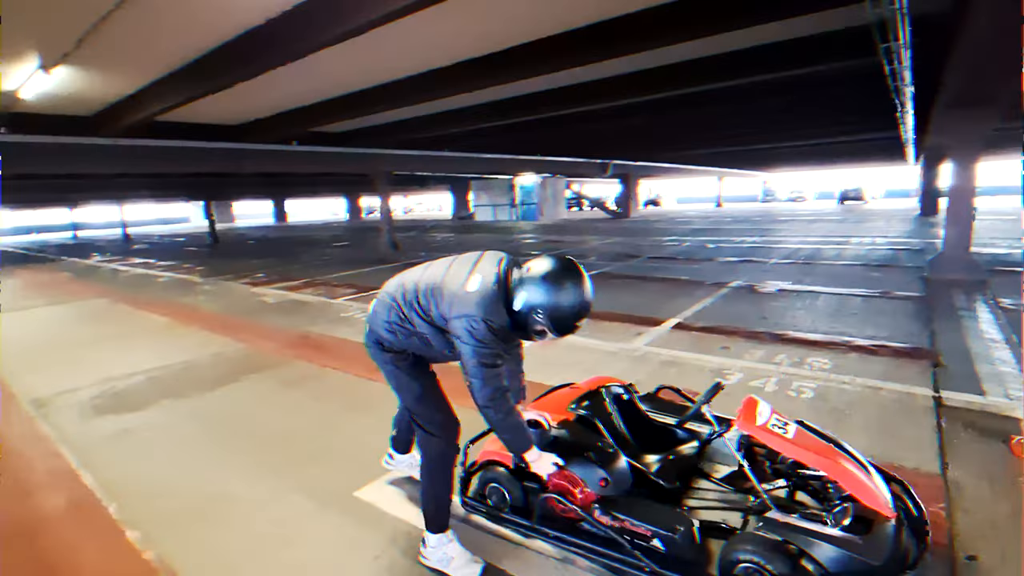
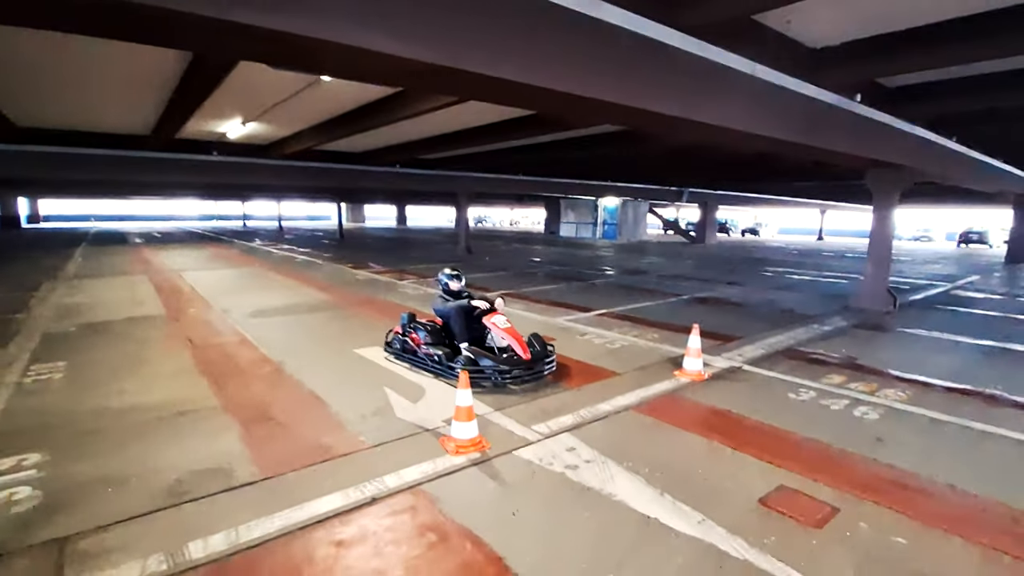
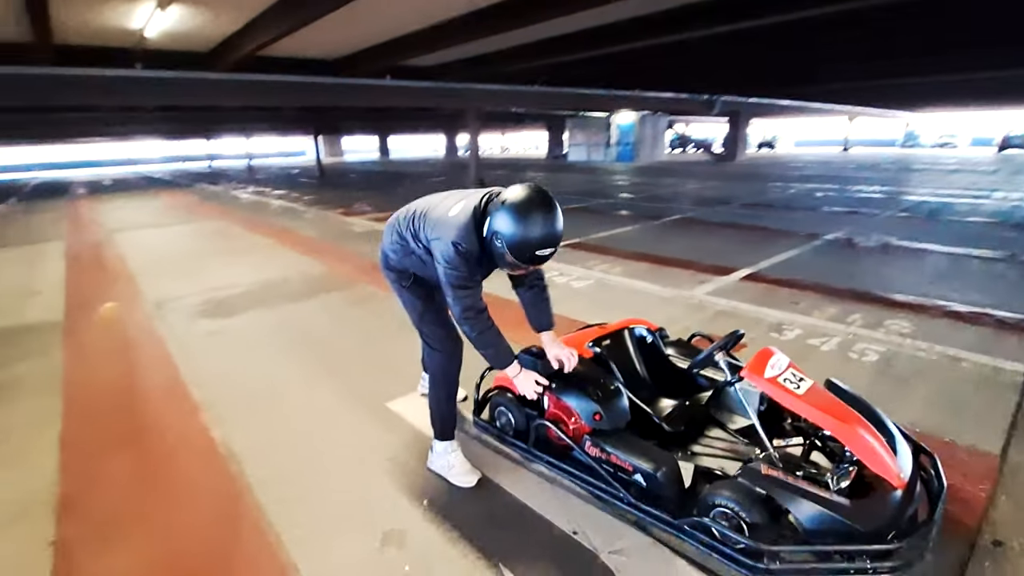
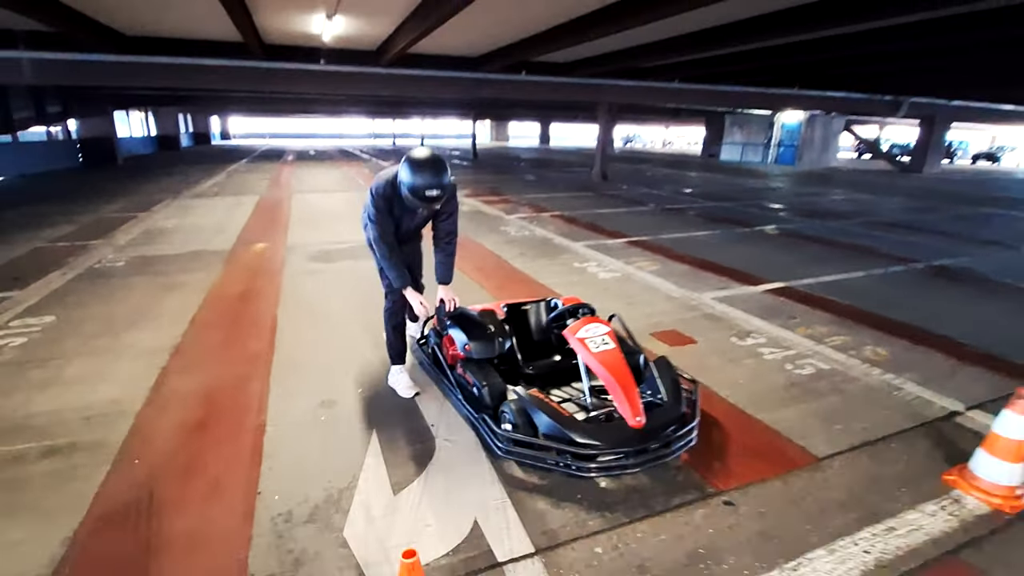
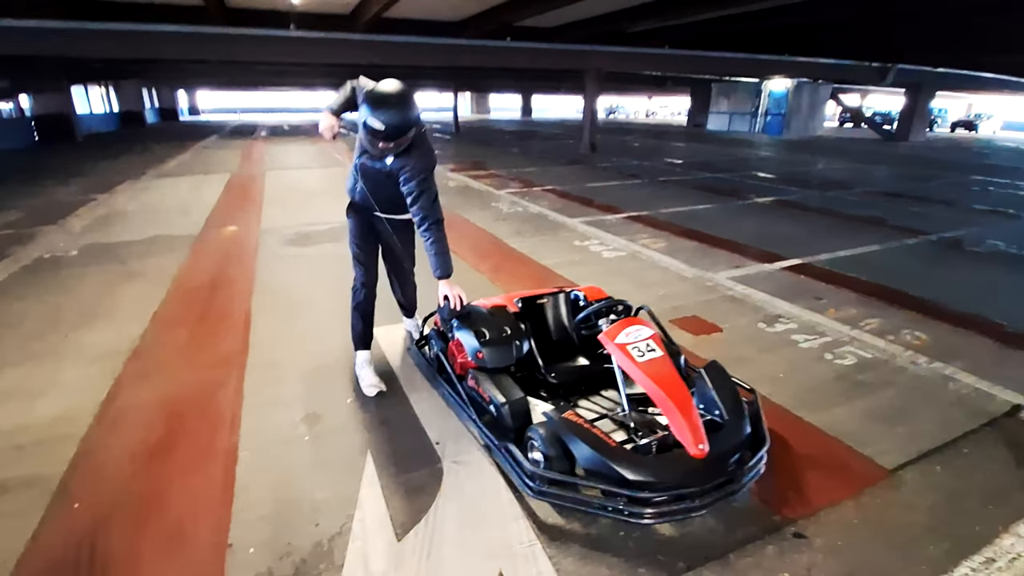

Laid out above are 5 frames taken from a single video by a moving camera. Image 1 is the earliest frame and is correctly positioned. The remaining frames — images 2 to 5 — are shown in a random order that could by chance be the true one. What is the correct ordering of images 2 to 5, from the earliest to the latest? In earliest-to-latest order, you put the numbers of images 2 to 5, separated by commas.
3, 5, 4, 2
